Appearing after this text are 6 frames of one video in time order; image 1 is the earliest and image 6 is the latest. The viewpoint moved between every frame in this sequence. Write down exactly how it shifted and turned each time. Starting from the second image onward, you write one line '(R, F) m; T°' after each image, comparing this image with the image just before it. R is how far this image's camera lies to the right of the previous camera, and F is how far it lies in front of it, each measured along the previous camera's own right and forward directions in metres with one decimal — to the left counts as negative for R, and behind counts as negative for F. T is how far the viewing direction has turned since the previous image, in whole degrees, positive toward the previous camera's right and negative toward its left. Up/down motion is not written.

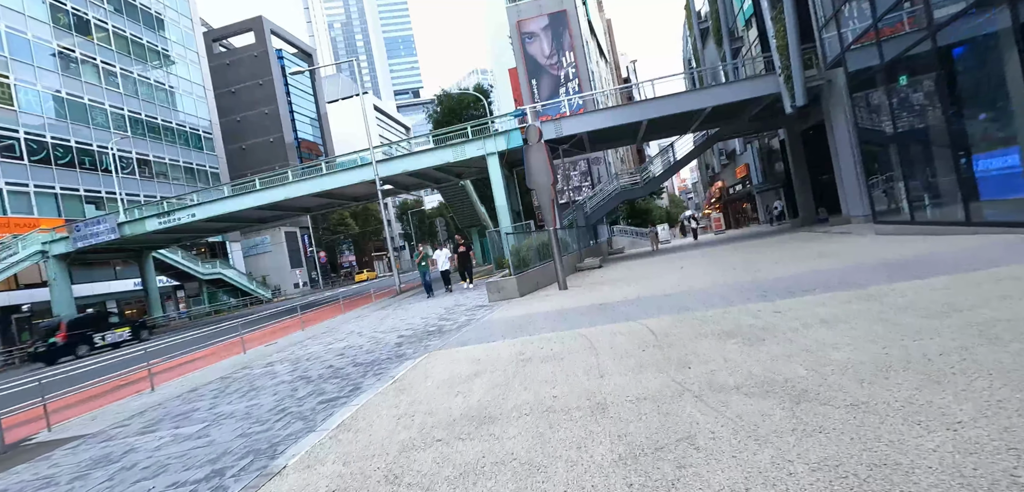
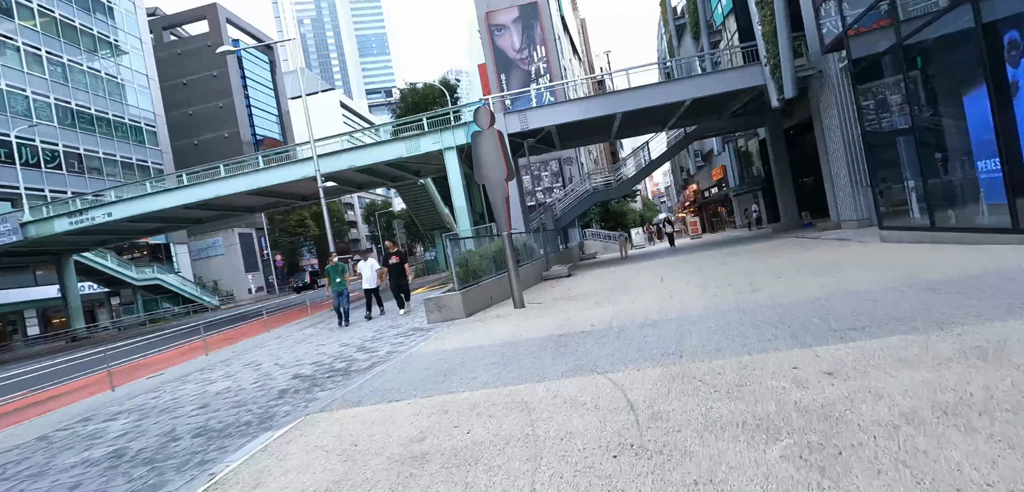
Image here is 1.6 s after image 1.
(+0.7, +2.4) m; +3°
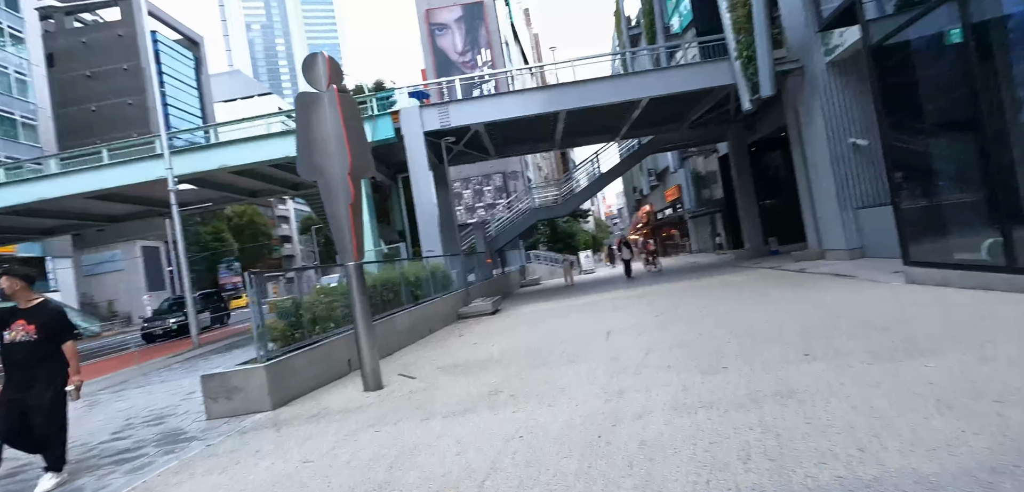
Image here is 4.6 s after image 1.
(+1.4, +4.2) m; +5°
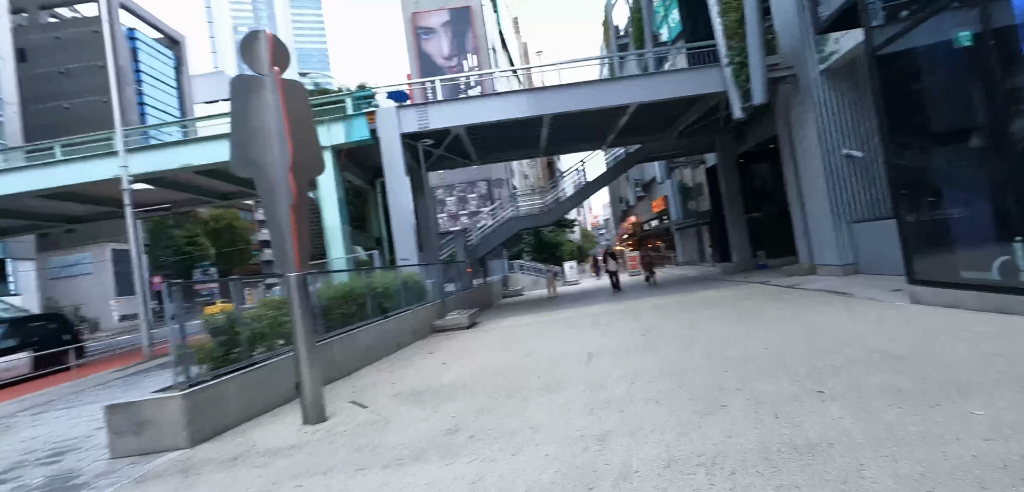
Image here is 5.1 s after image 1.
(+0.2, +0.8) m; +2°
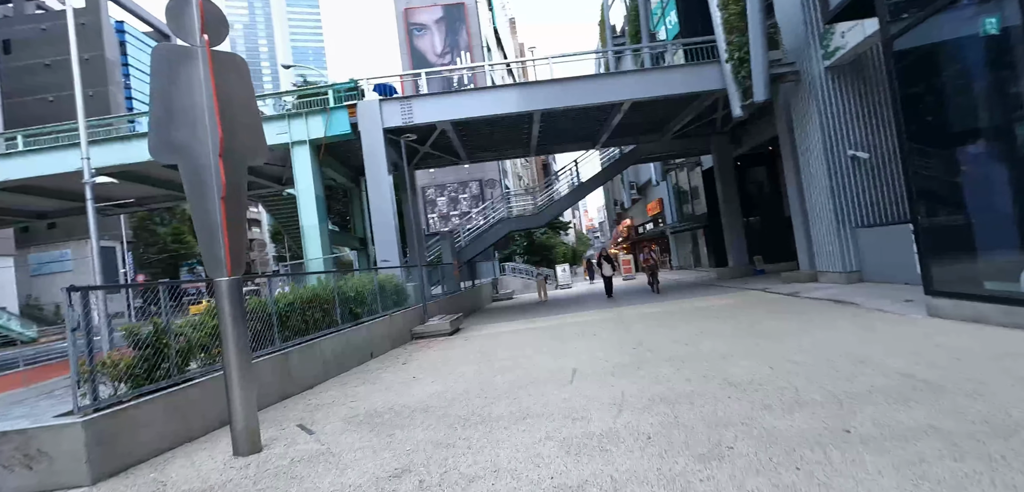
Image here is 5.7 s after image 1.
(+0.3, +0.8) m; +1°
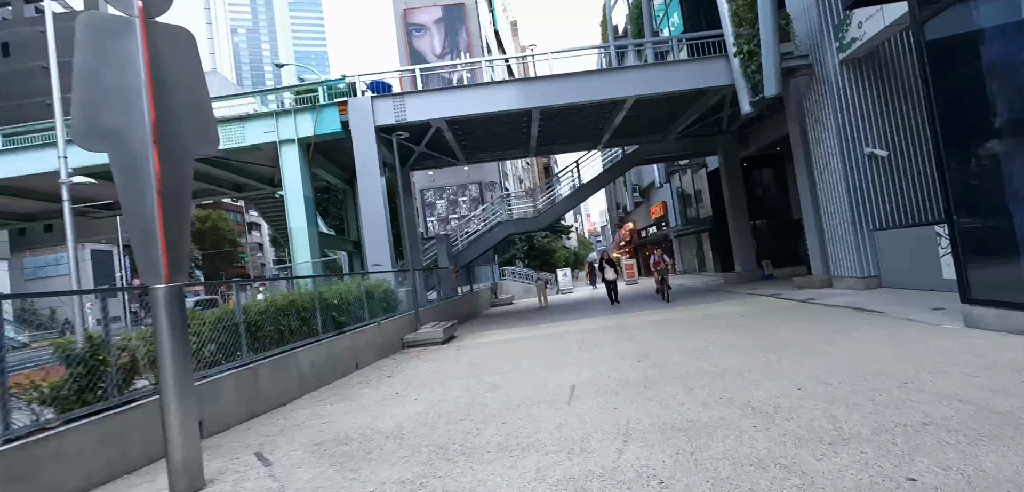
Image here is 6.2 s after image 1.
(+0.1, +0.7) m; 0°
